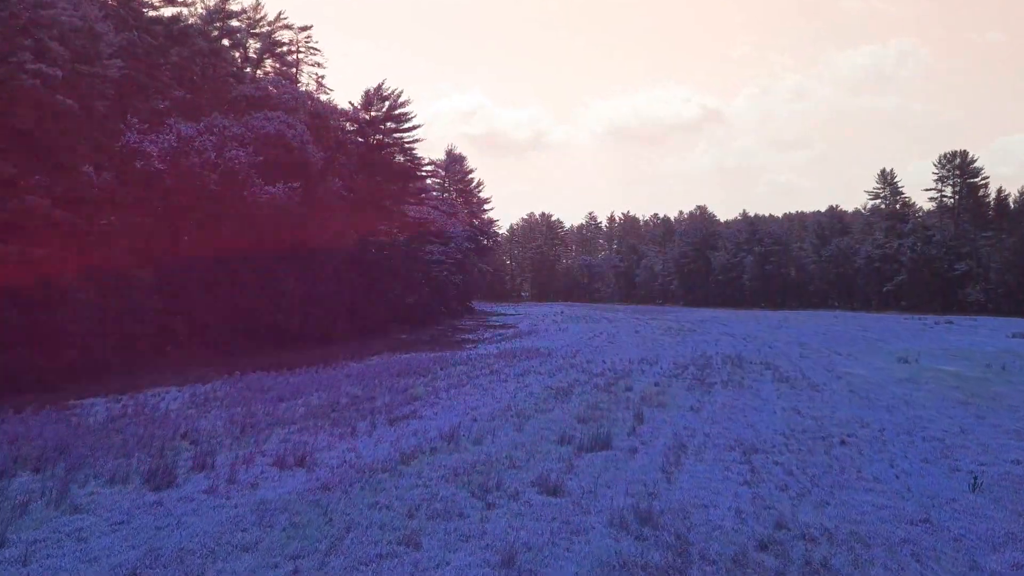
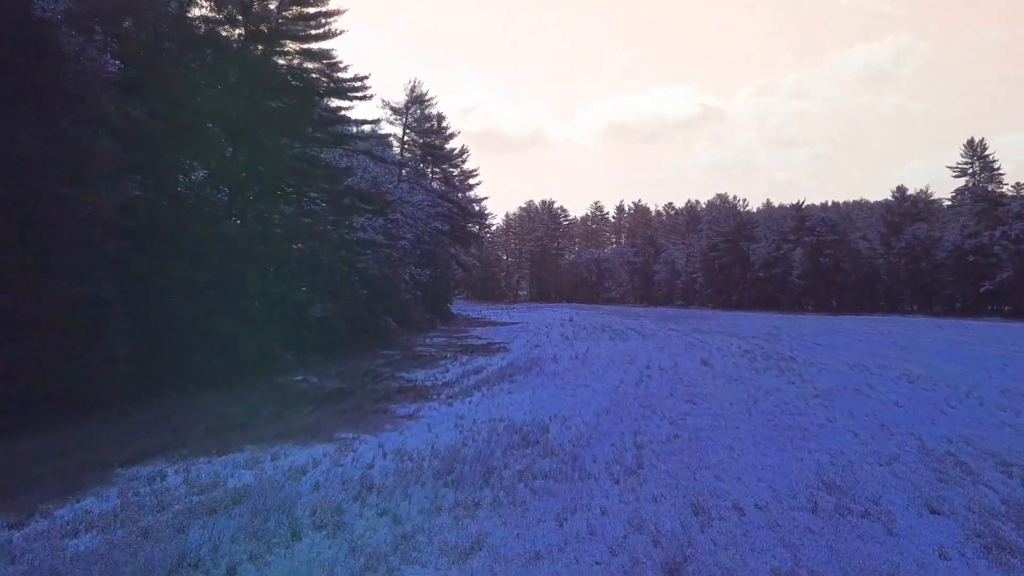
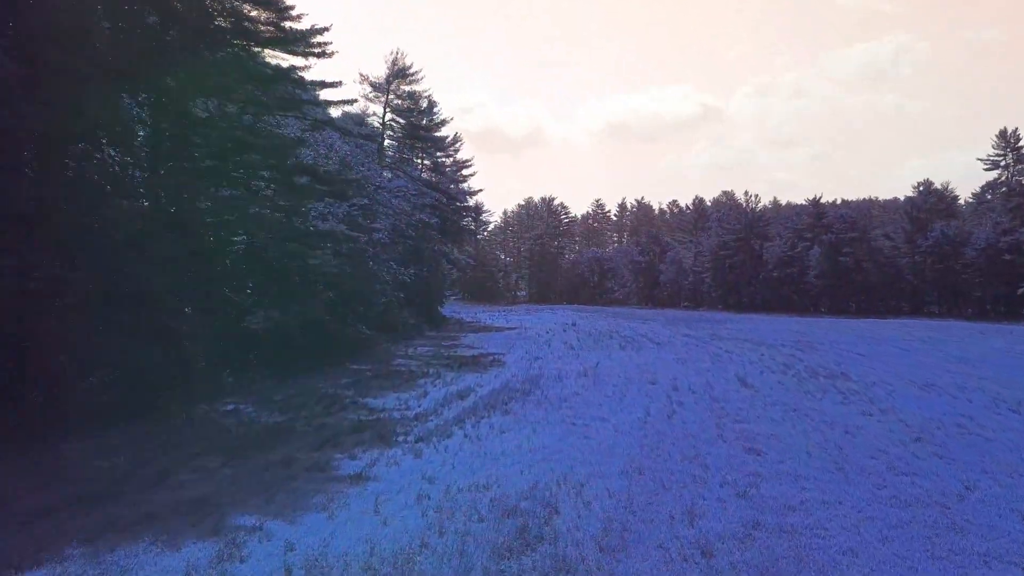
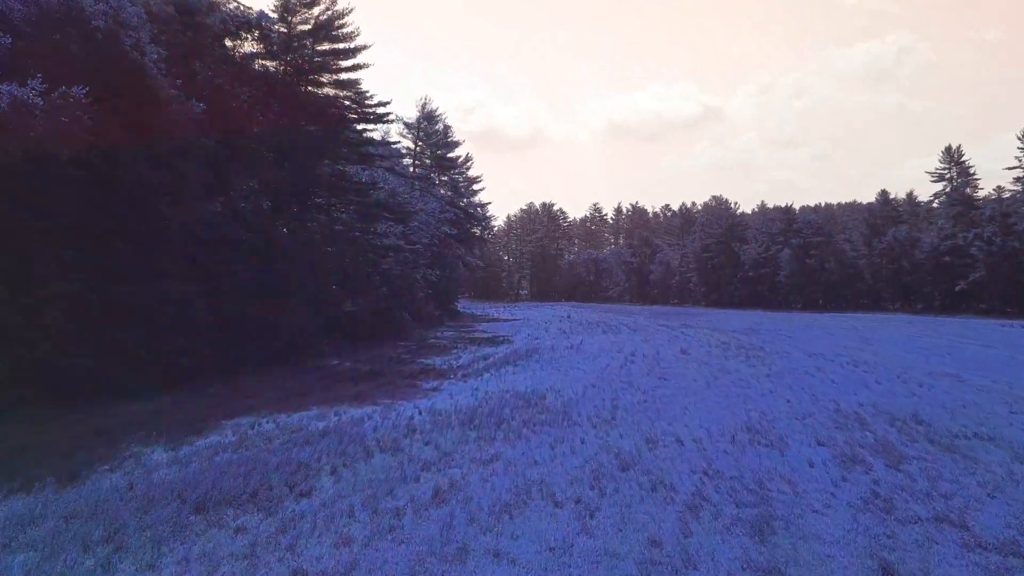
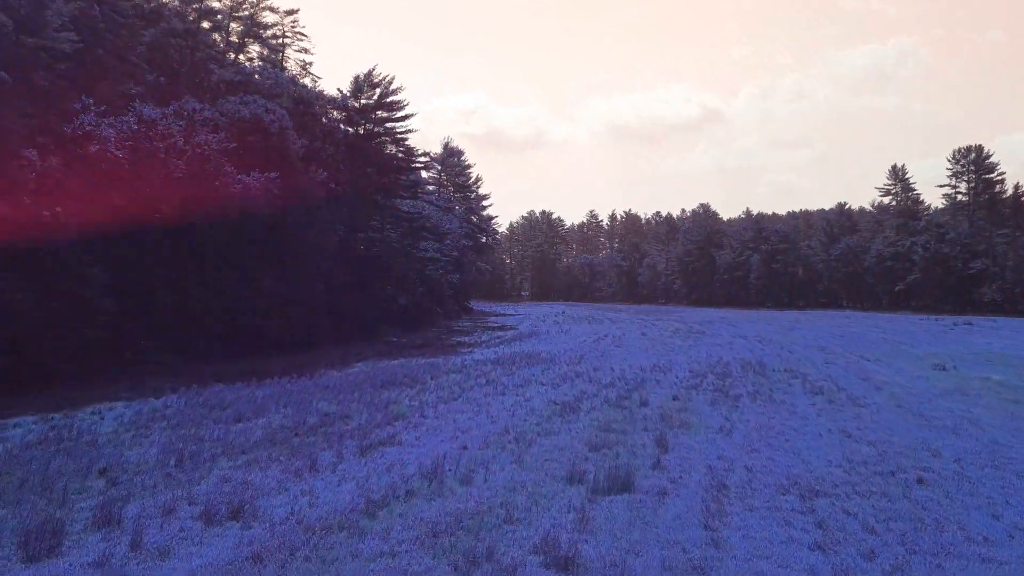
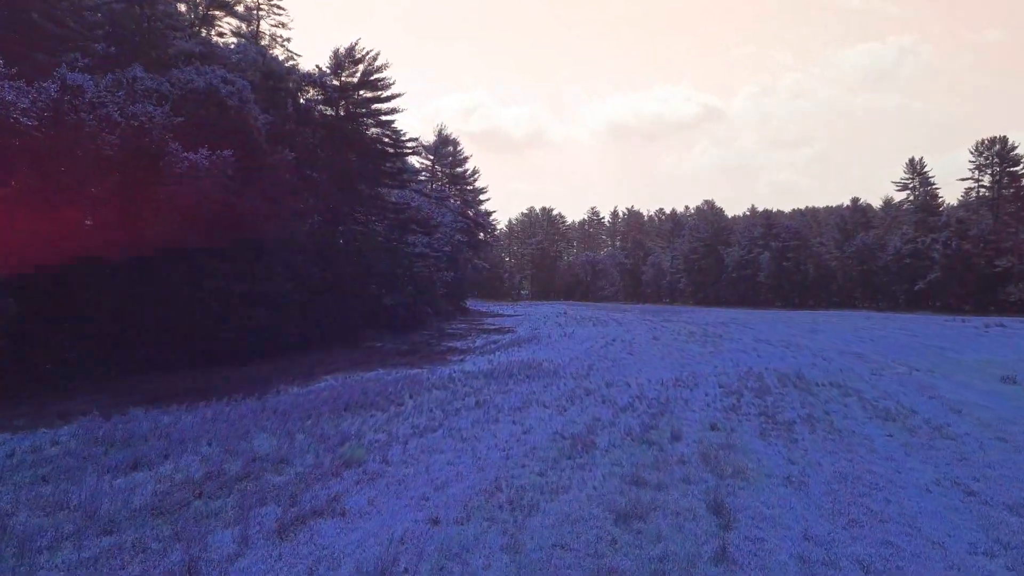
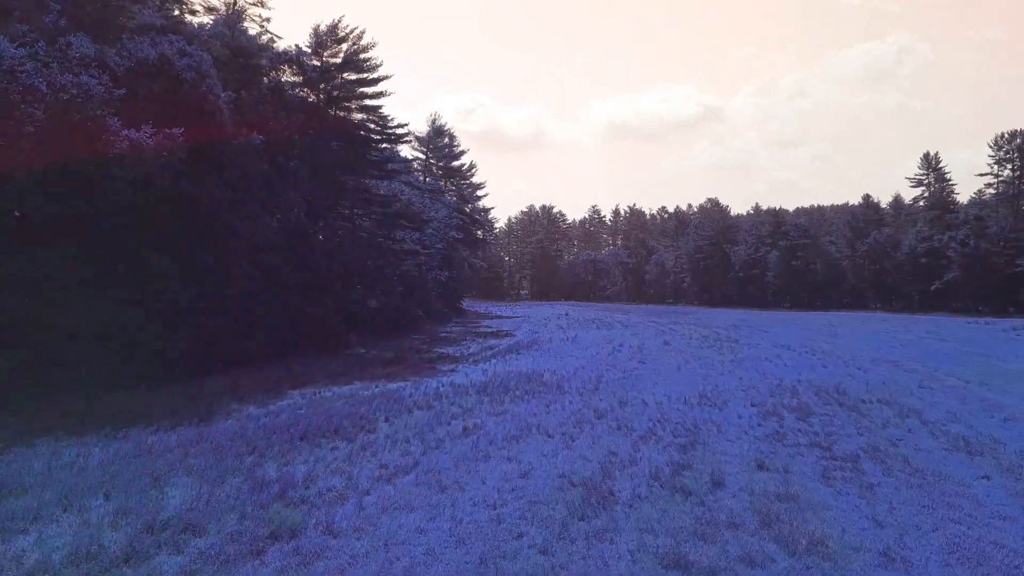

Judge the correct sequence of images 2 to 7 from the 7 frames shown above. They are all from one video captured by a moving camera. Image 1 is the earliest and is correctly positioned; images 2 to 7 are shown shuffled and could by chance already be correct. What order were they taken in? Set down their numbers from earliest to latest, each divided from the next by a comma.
5, 6, 7, 4, 2, 3
